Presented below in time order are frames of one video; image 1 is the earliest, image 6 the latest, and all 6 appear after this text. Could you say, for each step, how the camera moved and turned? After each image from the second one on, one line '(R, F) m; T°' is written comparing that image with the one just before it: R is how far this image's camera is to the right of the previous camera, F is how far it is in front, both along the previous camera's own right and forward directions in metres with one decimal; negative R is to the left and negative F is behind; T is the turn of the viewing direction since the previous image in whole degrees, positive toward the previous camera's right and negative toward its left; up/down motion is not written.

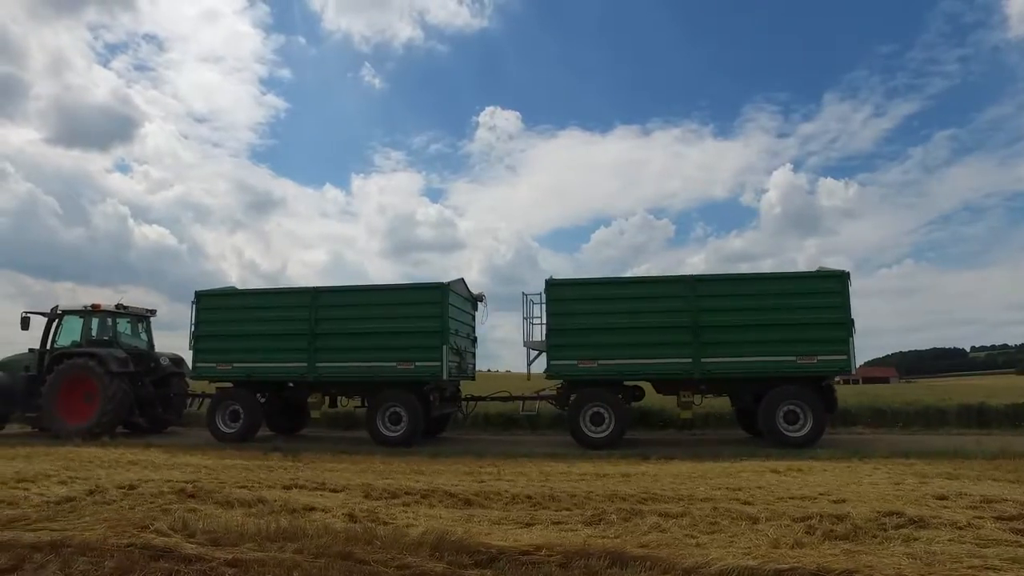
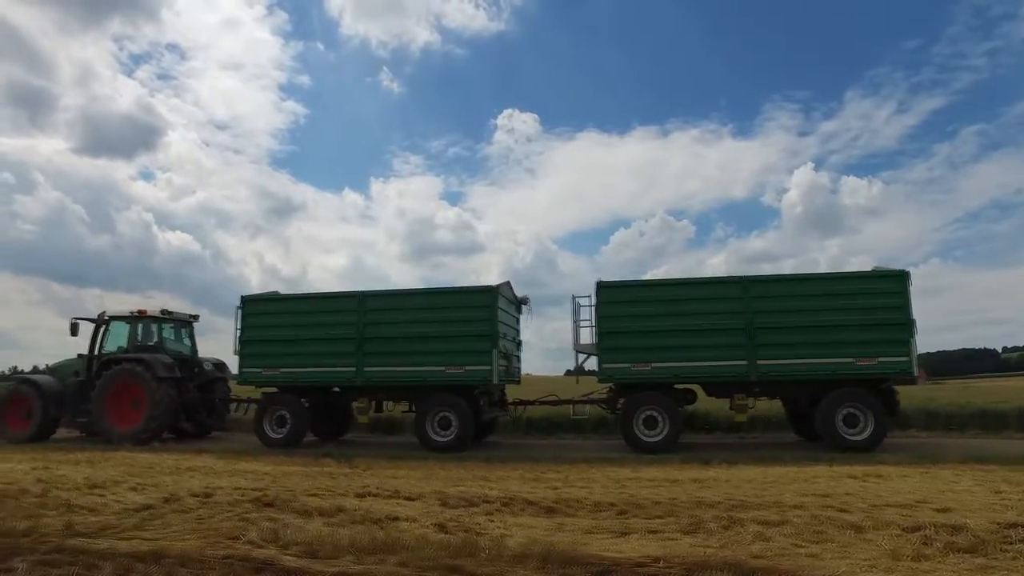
(-0.6, +0.2) m; -1°
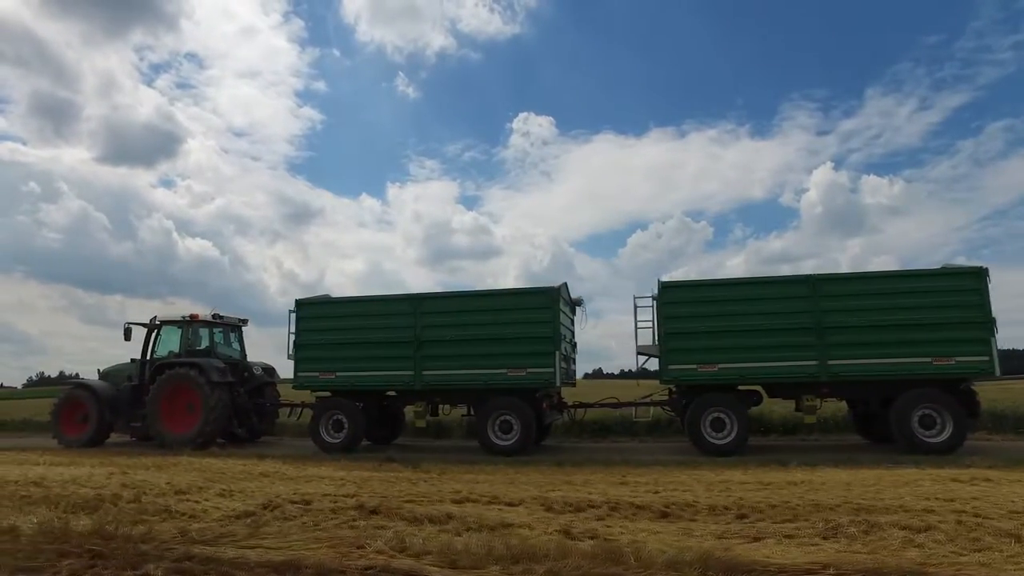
(-0.9, +0.2) m; -1°
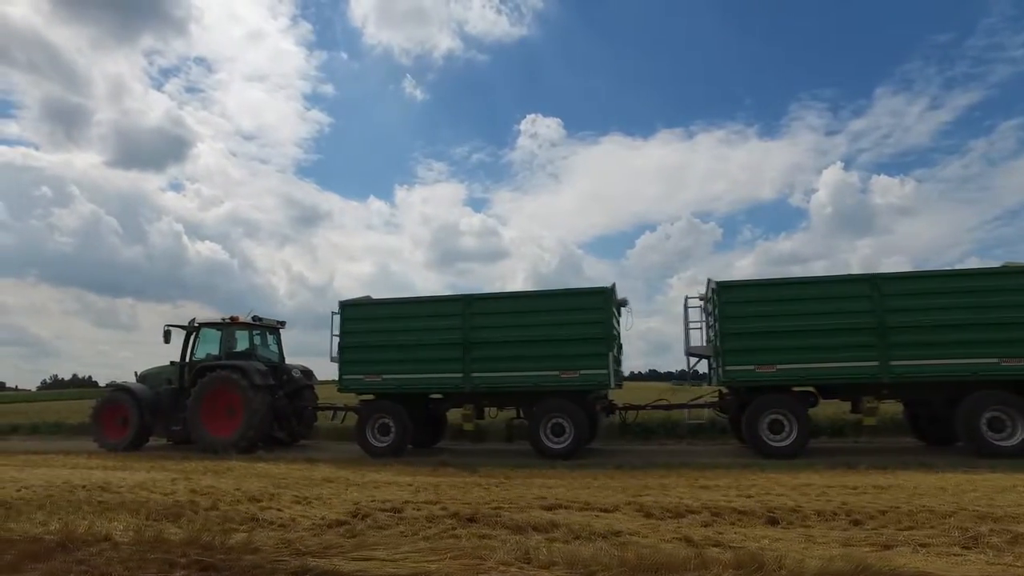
(-0.8, +0.2) m; 0°
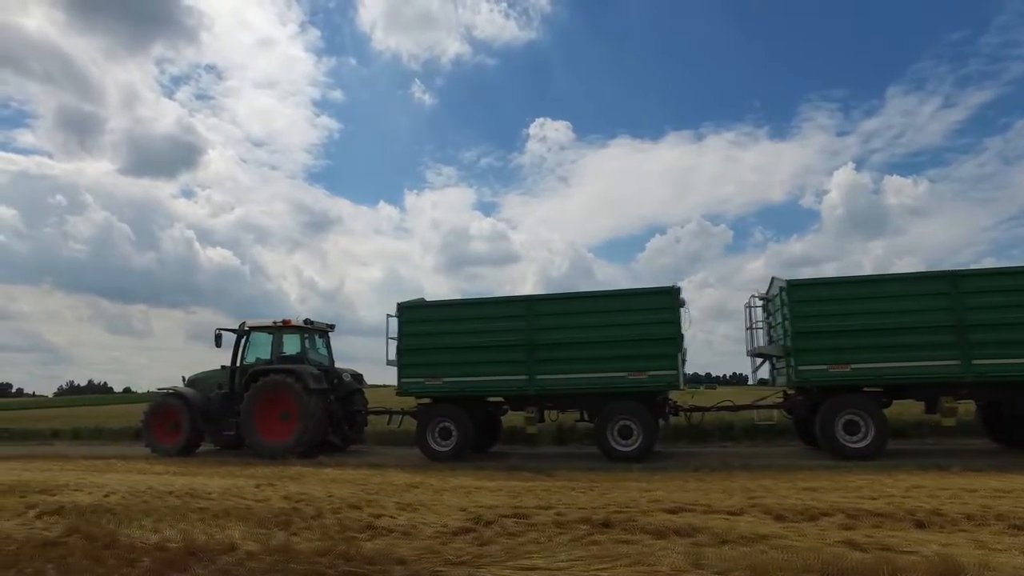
(-1.0, +0.2) m; 0°
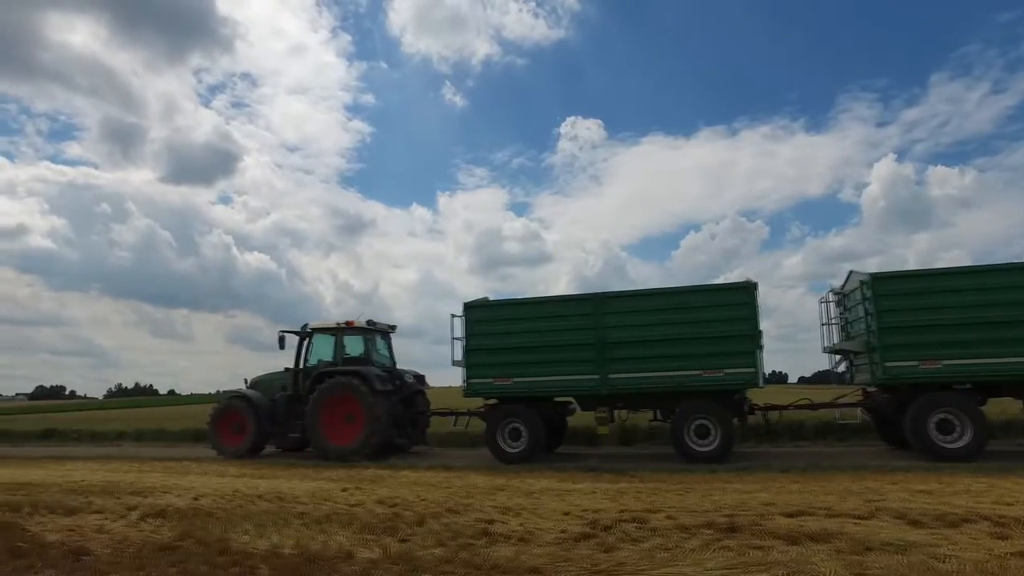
(-0.7, +0.3) m; -3°
